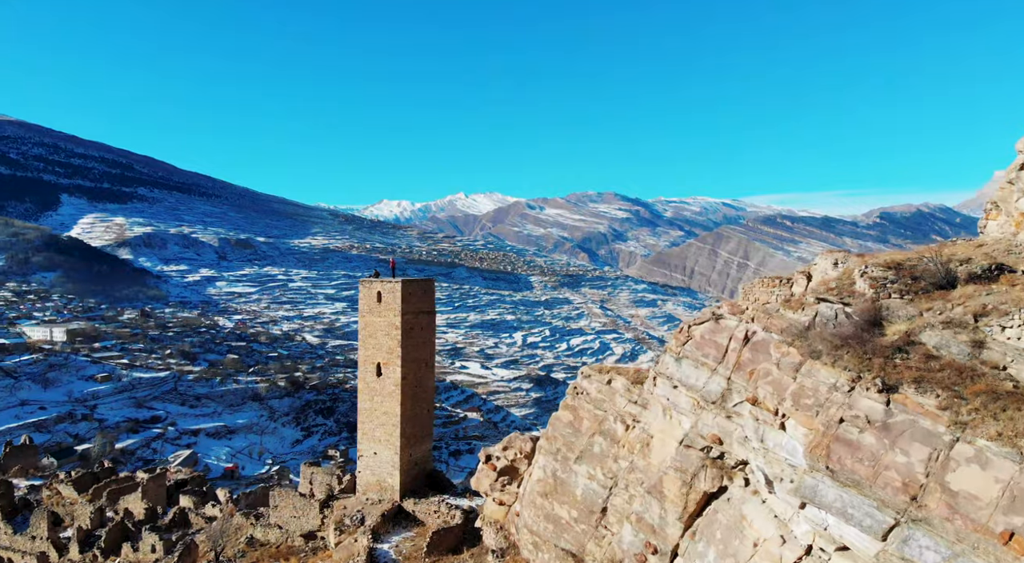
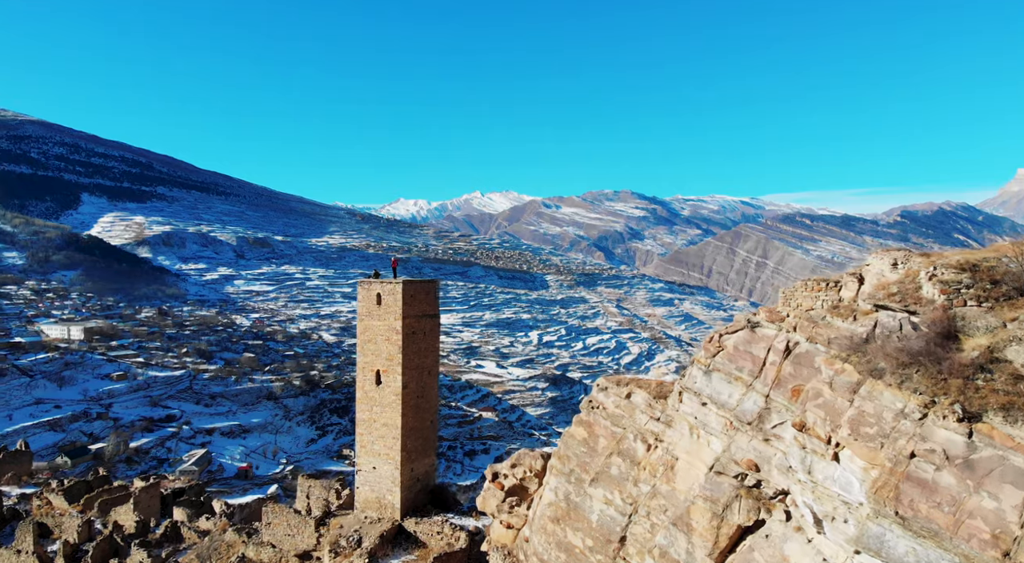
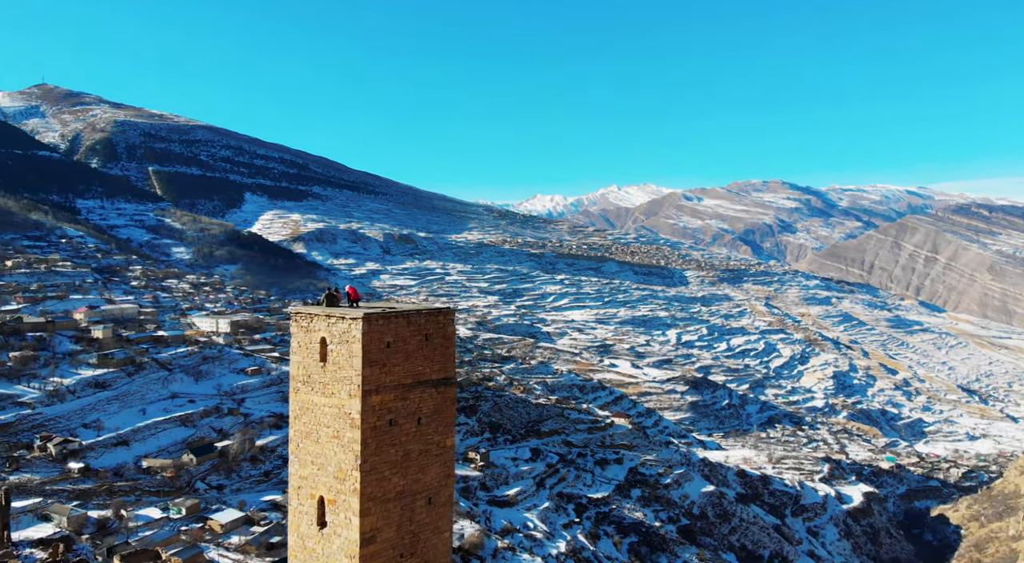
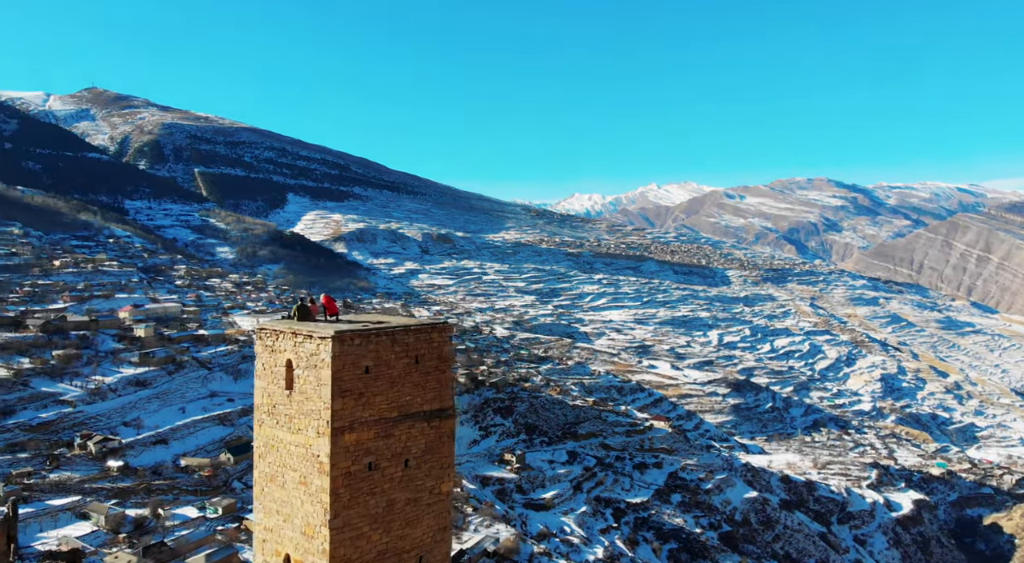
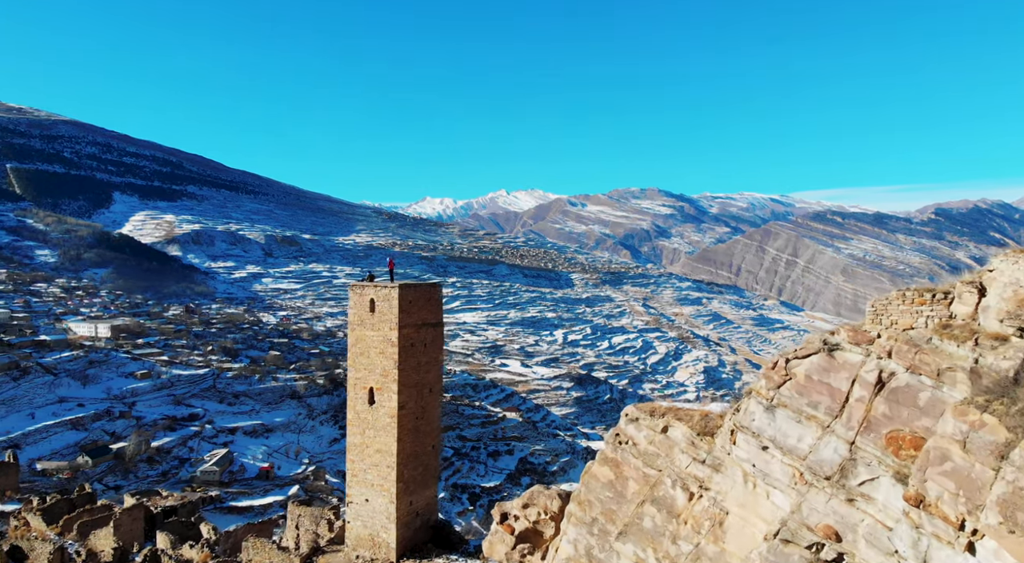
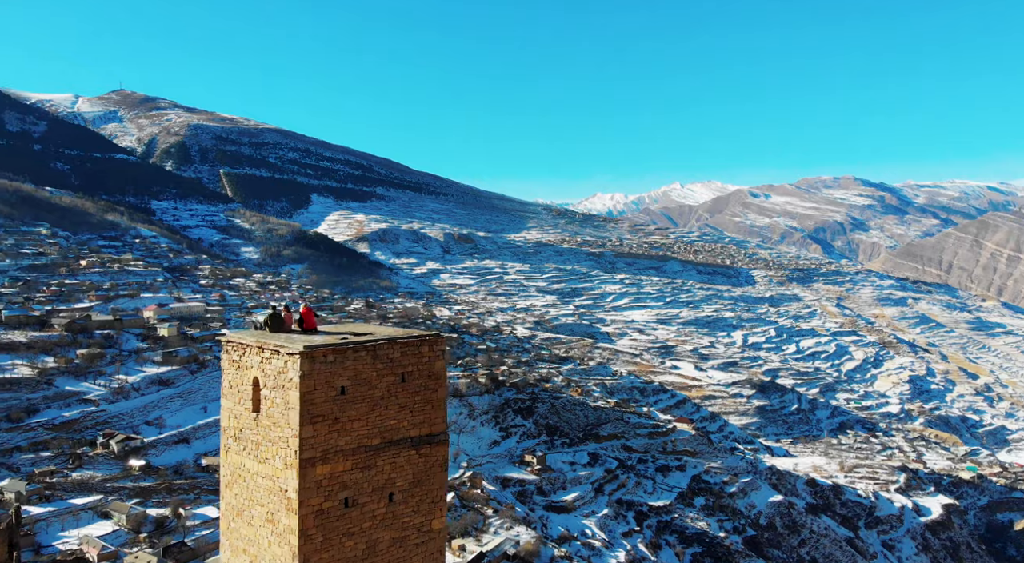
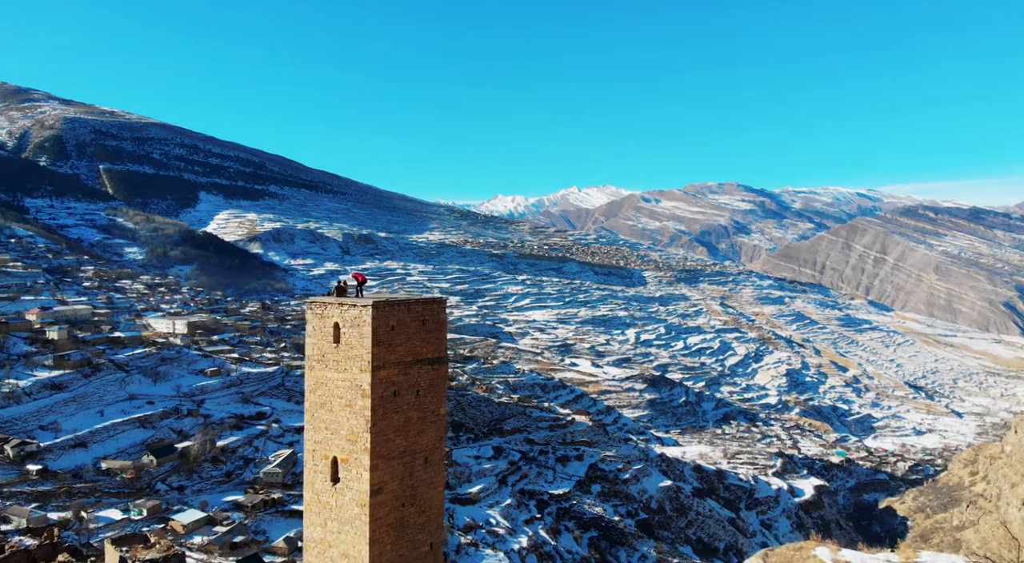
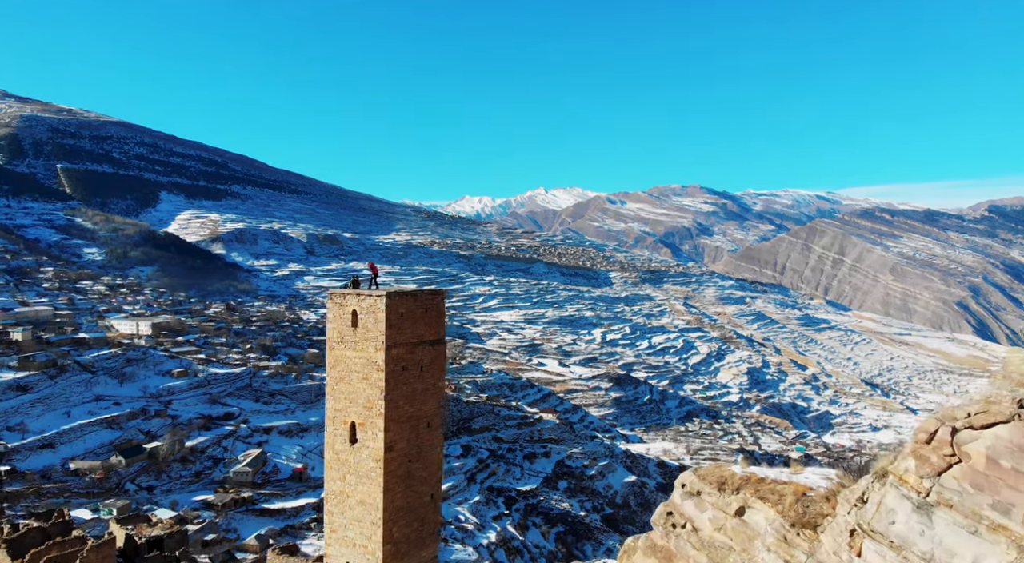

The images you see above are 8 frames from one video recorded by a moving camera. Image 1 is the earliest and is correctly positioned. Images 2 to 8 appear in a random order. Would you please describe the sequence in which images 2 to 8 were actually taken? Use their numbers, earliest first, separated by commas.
2, 5, 8, 7, 3, 4, 6
